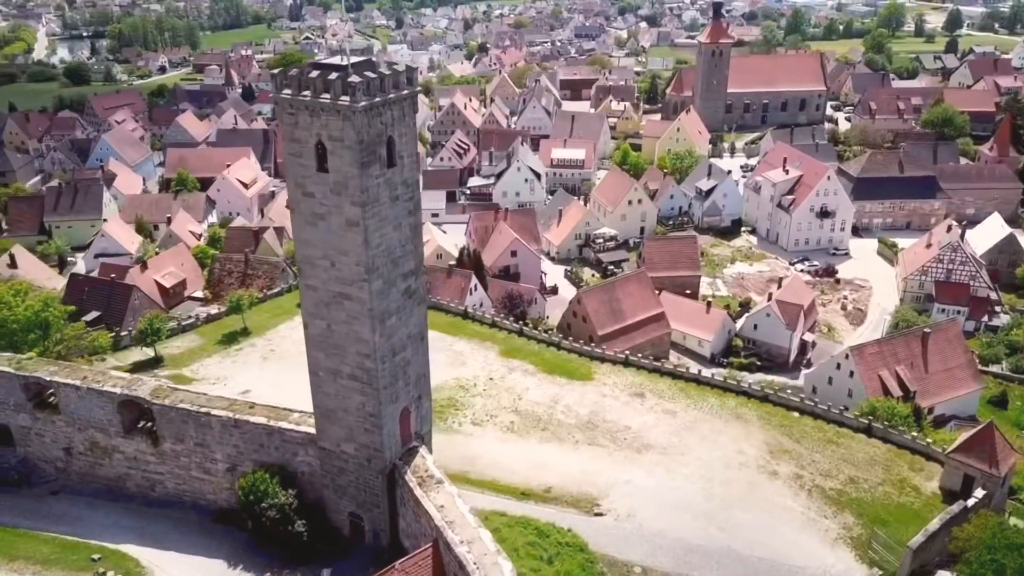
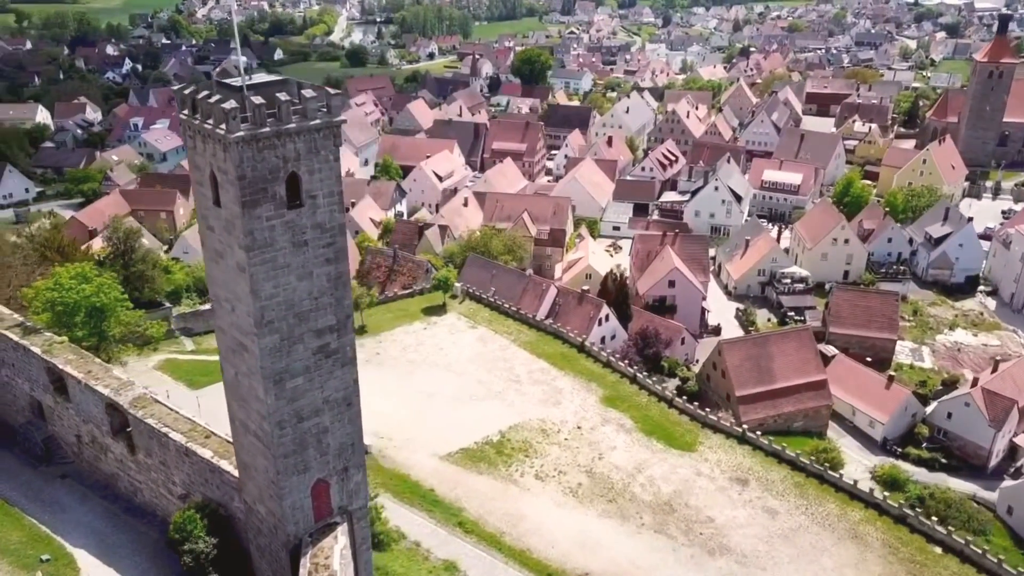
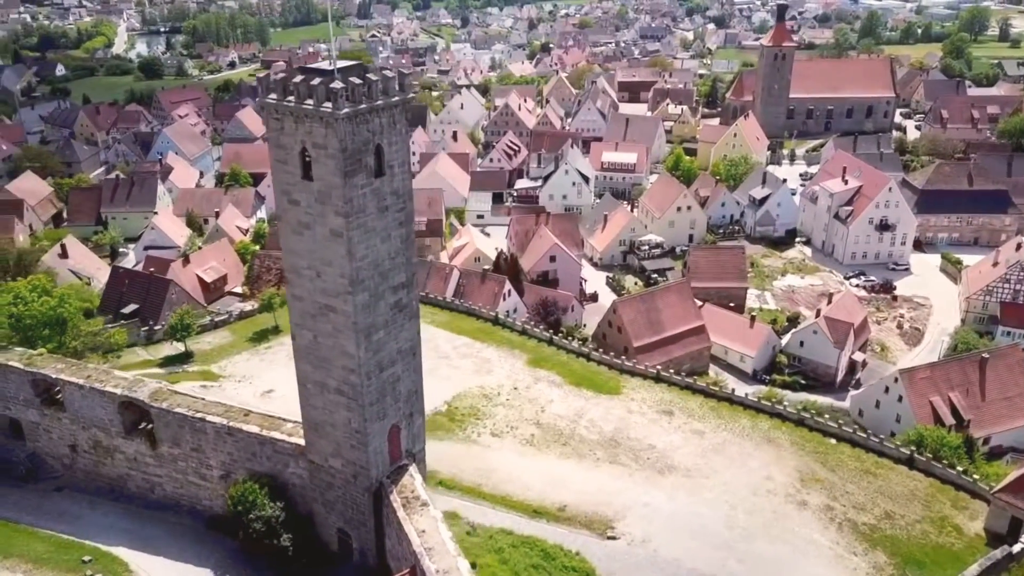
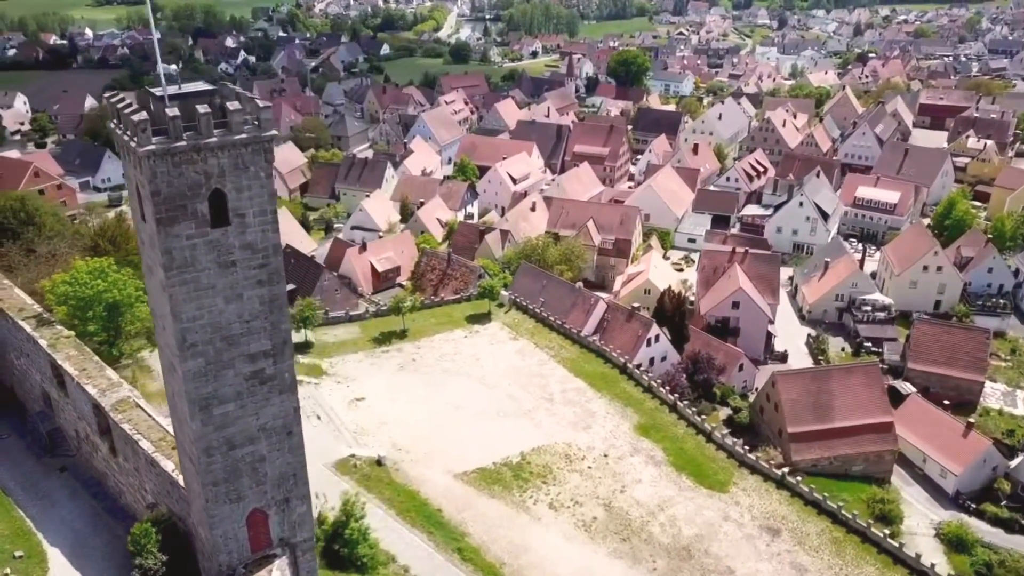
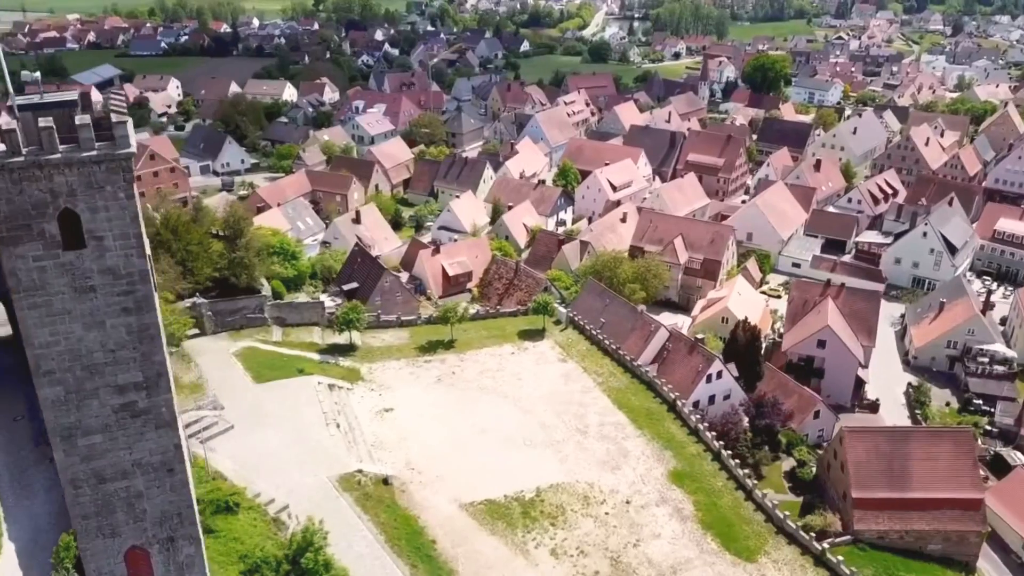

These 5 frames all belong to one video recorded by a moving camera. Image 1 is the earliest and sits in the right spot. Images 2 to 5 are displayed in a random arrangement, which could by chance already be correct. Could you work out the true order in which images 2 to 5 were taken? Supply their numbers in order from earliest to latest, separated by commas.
3, 2, 4, 5
